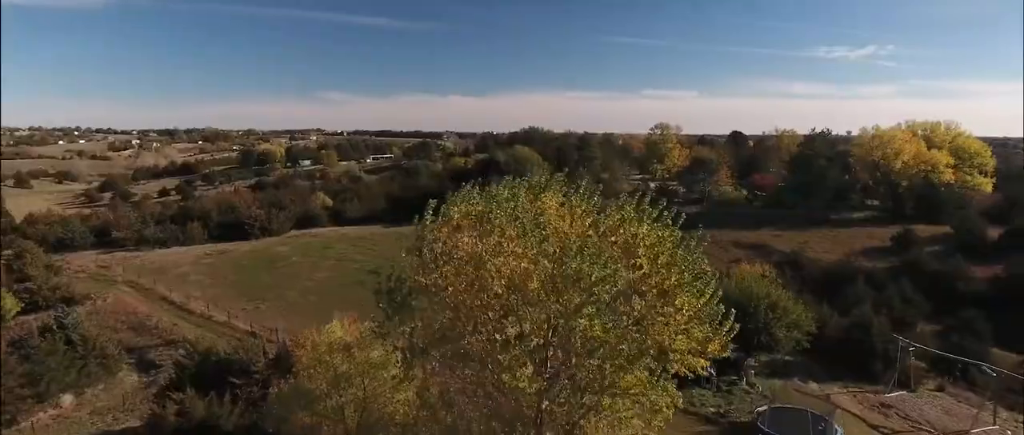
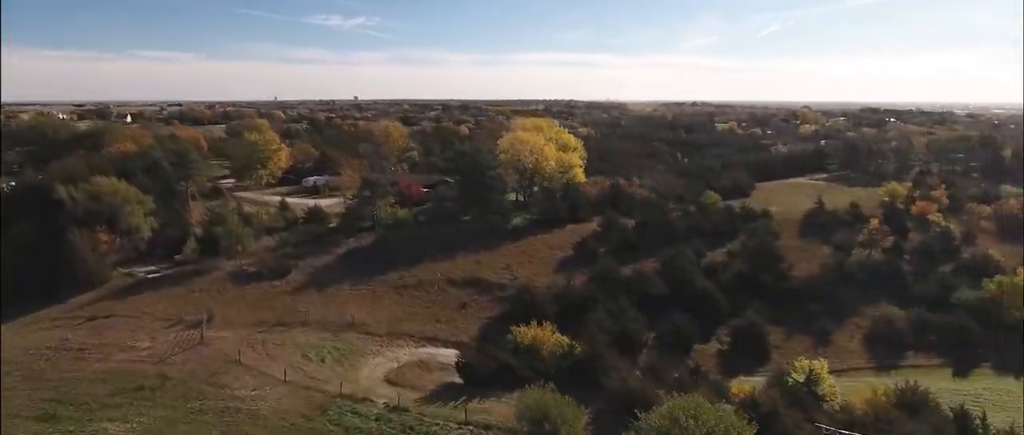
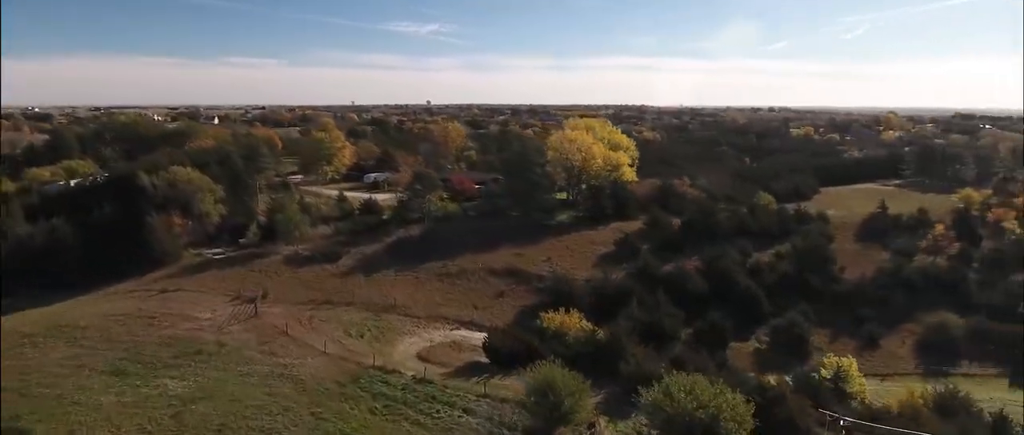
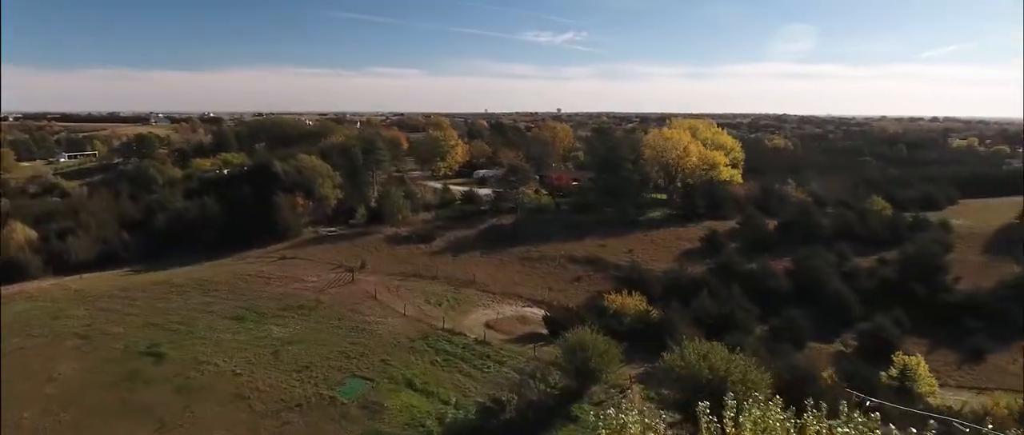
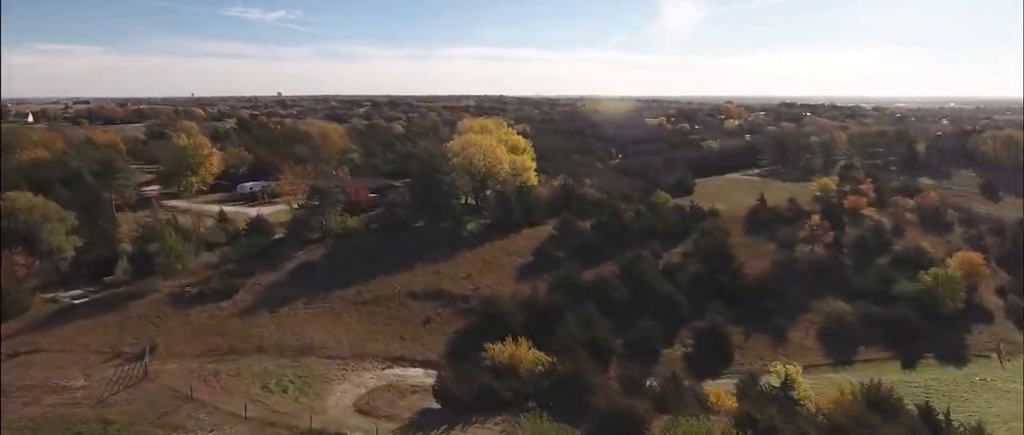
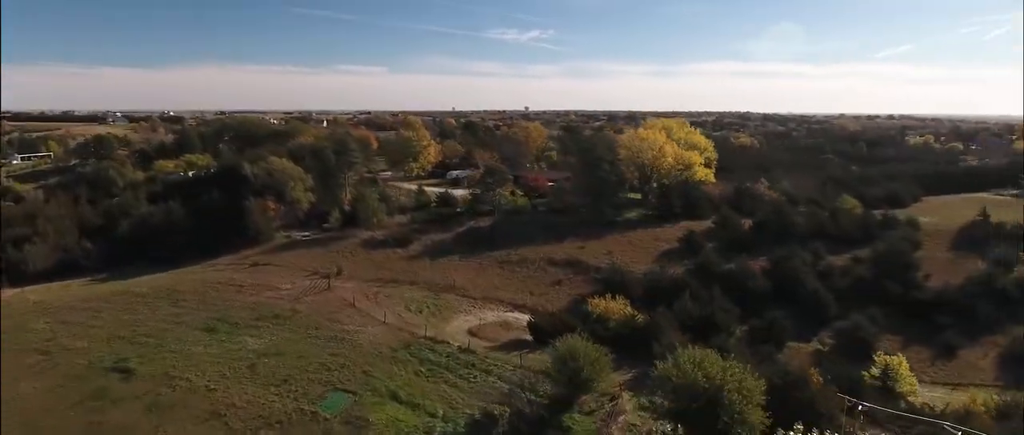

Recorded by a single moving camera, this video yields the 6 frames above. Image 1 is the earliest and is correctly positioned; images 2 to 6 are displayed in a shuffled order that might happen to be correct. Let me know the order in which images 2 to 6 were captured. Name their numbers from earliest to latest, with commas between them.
4, 6, 3, 2, 5
